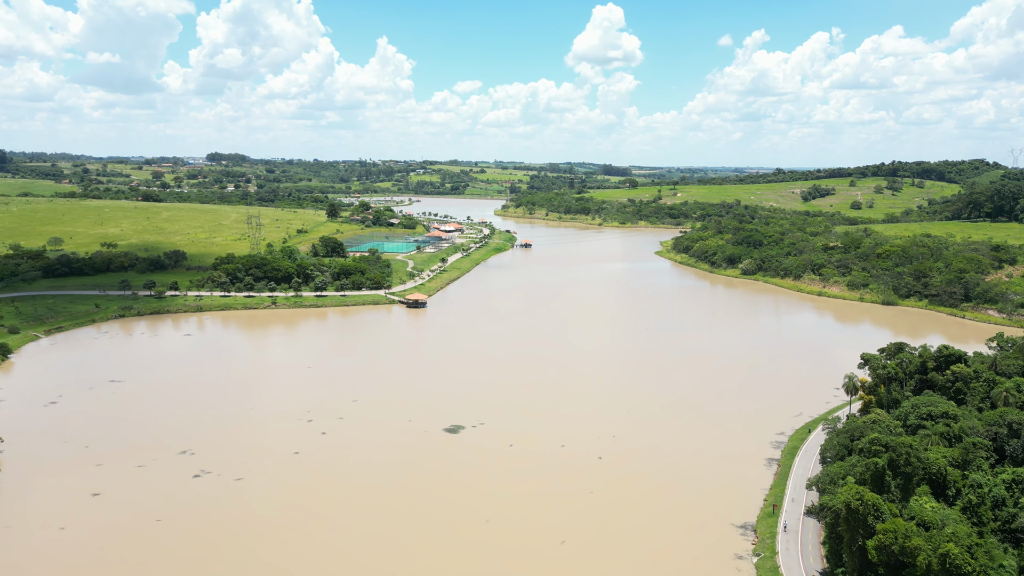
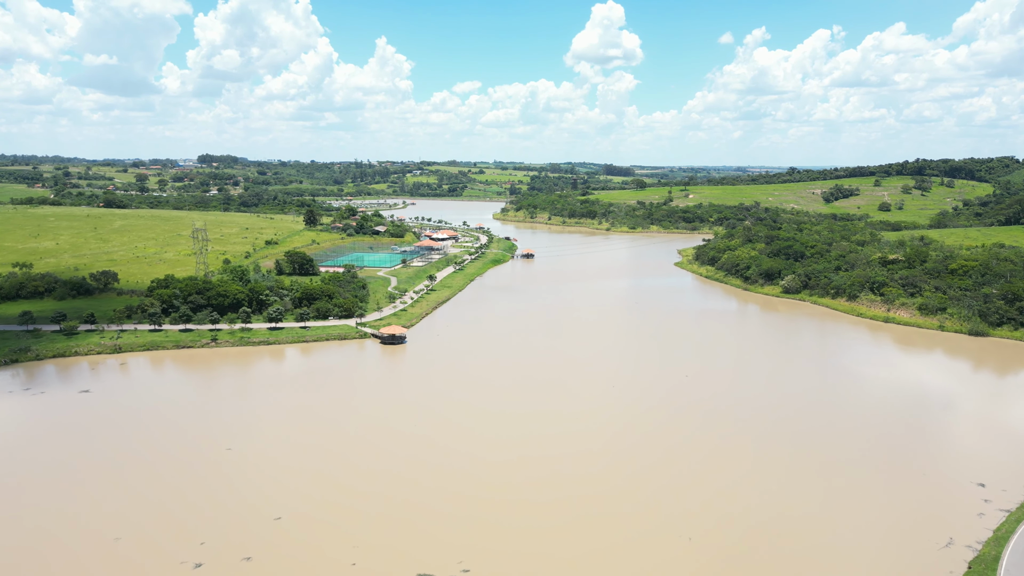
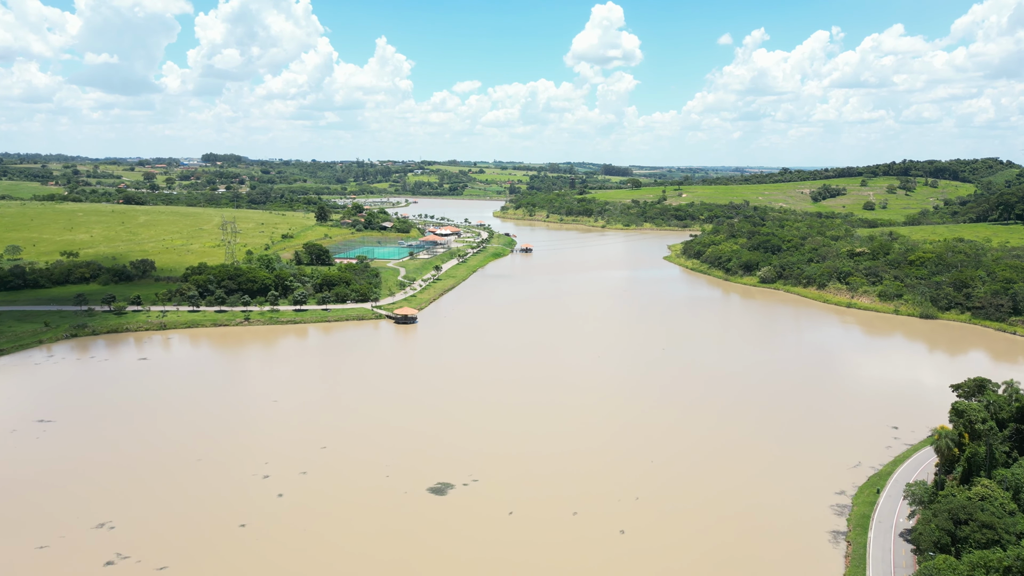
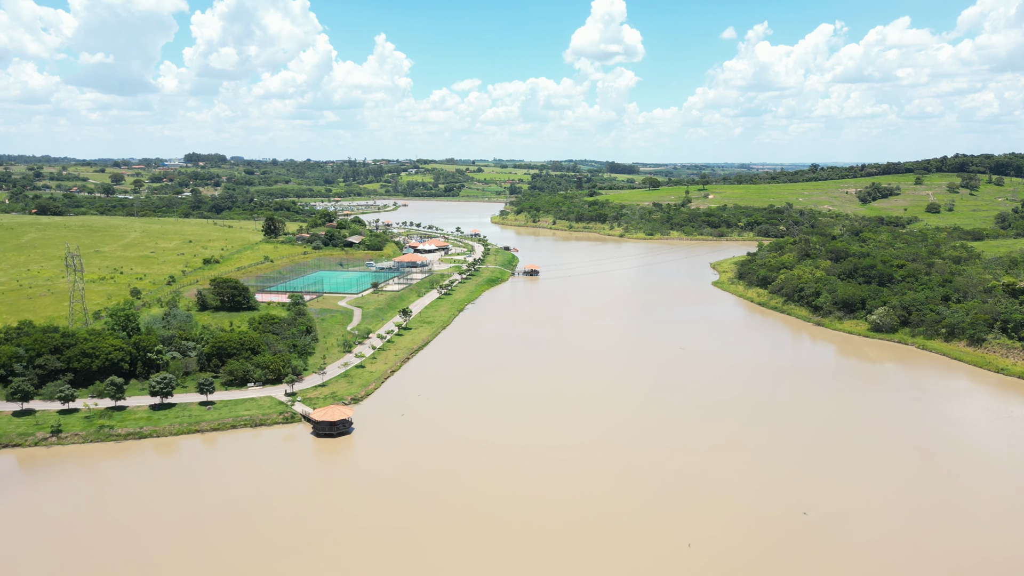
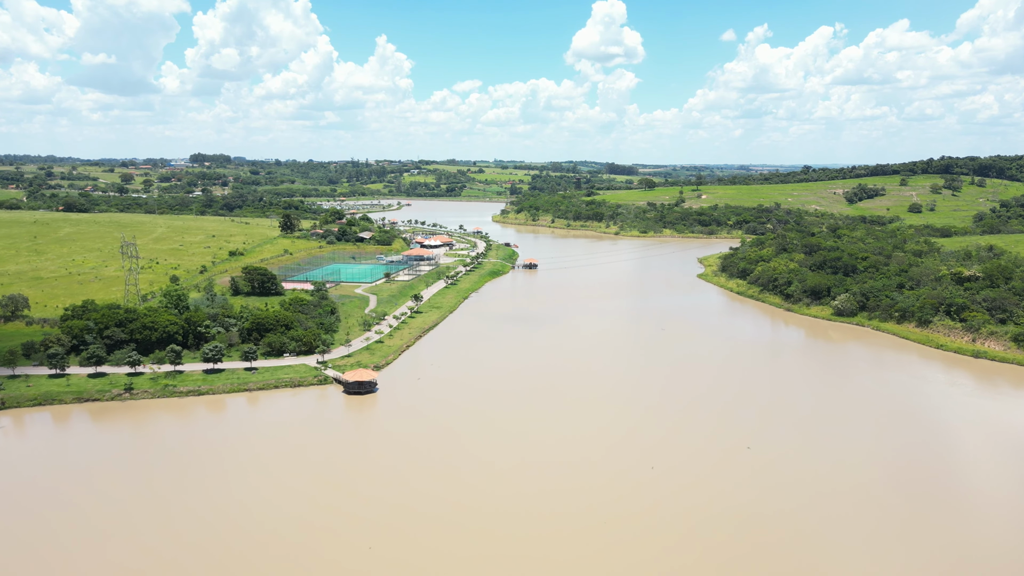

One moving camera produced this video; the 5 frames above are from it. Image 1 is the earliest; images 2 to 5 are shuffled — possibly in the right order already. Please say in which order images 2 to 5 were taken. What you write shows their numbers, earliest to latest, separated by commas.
3, 2, 5, 4
